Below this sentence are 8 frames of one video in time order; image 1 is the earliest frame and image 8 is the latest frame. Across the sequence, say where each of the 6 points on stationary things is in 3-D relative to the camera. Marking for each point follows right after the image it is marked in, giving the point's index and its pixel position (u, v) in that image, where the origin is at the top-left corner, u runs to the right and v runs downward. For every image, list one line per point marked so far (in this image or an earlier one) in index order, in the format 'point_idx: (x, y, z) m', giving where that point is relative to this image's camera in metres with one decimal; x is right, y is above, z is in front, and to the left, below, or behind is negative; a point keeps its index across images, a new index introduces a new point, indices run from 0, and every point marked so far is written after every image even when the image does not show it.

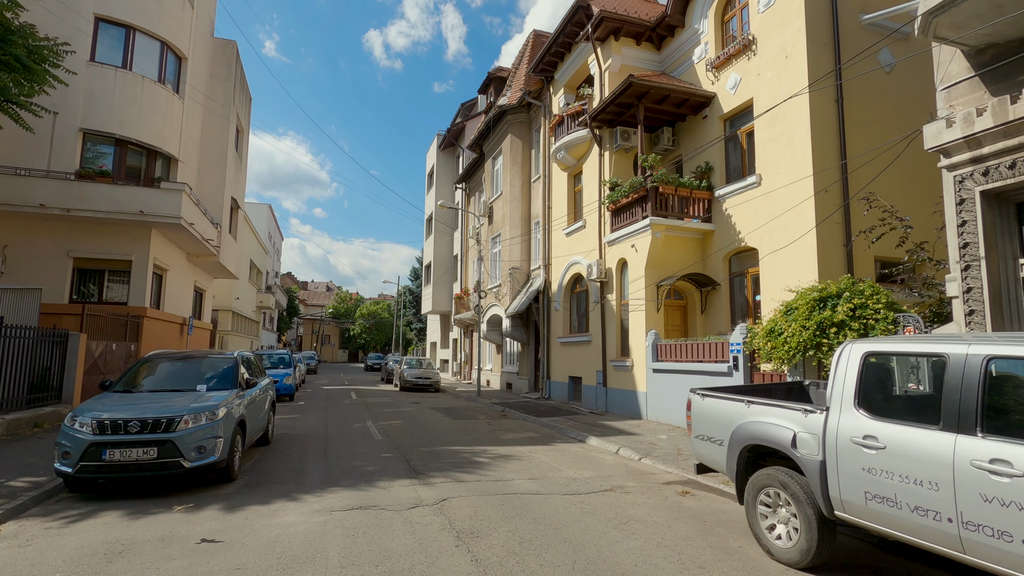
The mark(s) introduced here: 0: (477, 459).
0: (-0.6, -2.8, +8.6) m
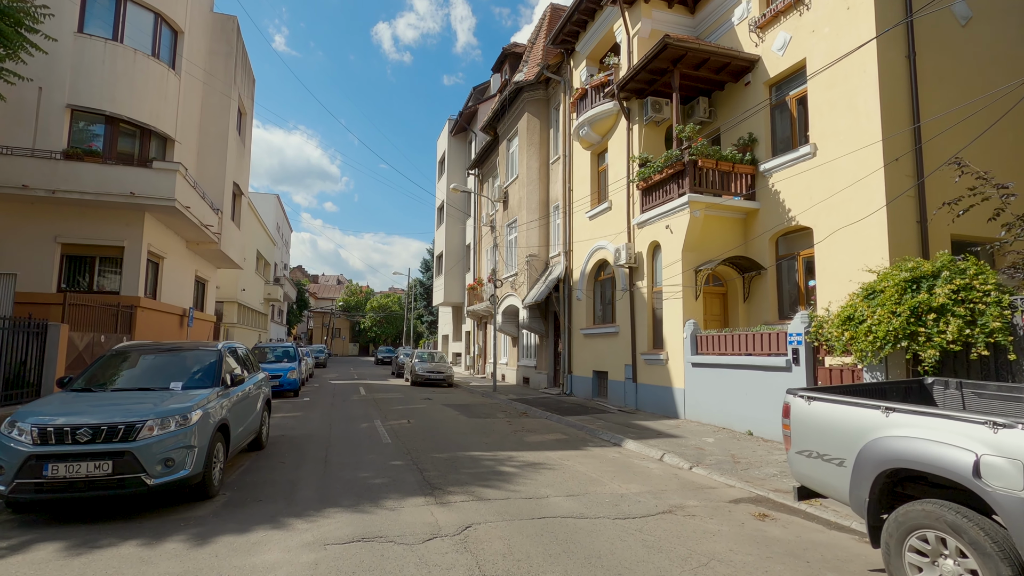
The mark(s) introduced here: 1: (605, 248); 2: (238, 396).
0: (-0.1, -2.5, +7.4) m
1: (+2.7, +1.2, +15.5) m
2: (-3.8, -1.5, +7.3) m
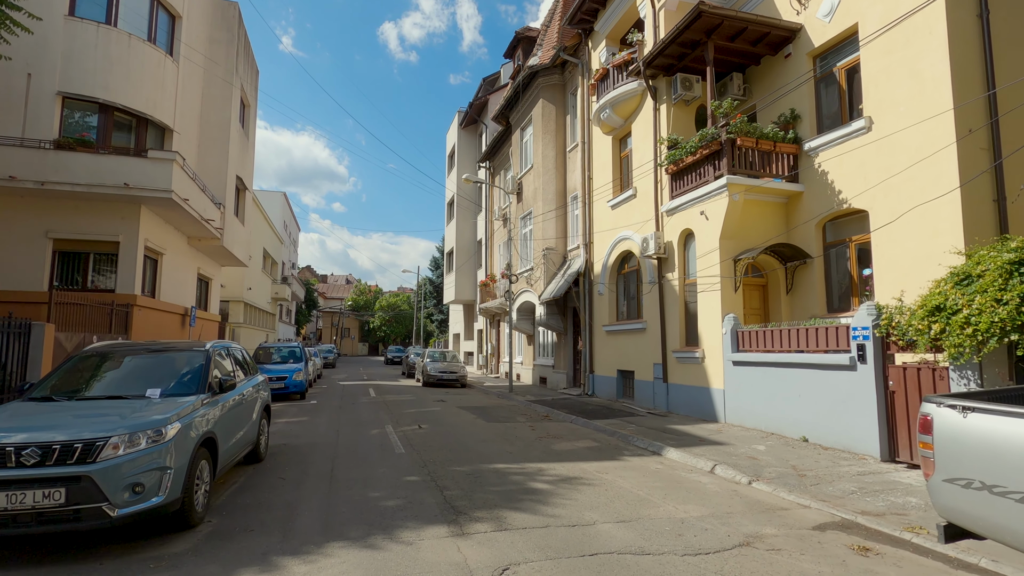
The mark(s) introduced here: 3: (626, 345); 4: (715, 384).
0: (+0.3, -2.4, +6.4) m
1: (+3.2, +1.4, +14.4) m
2: (-3.4, -1.4, +6.3) m
3: (+3.1, -1.6, +14.6) m
4: (+4.3, -2.0, +11.0) m
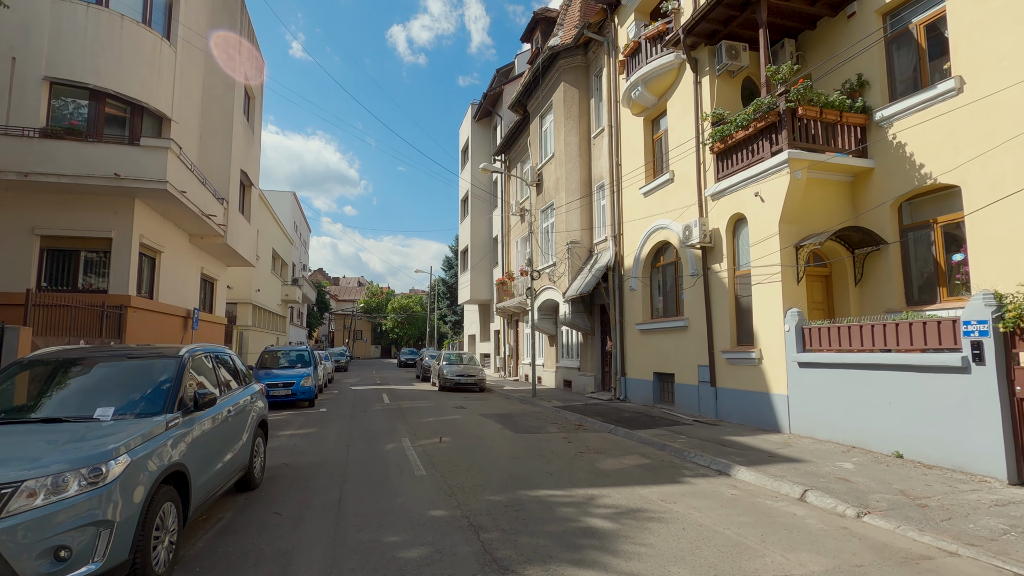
0: (+0.8, -2.3, +5.1) m
1: (+3.8, +1.5, +13.1) m
2: (-2.9, -1.3, +5.1) m
3: (+3.8, -1.4, +13.2) m
4: (+4.8, -1.9, +9.6) m
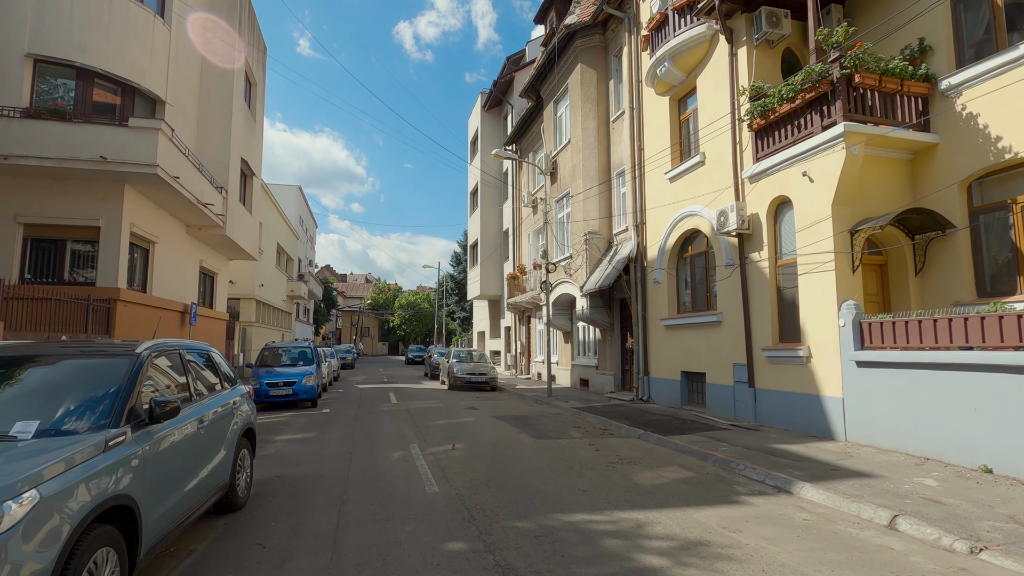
0: (+1.0, -2.1, +4.1) m
1: (+4.2, +1.7, +12.0) m
2: (-2.6, -1.2, +4.2) m
3: (+4.2, -1.2, +12.2) m
4: (+5.2, -1.7, +8.6) m
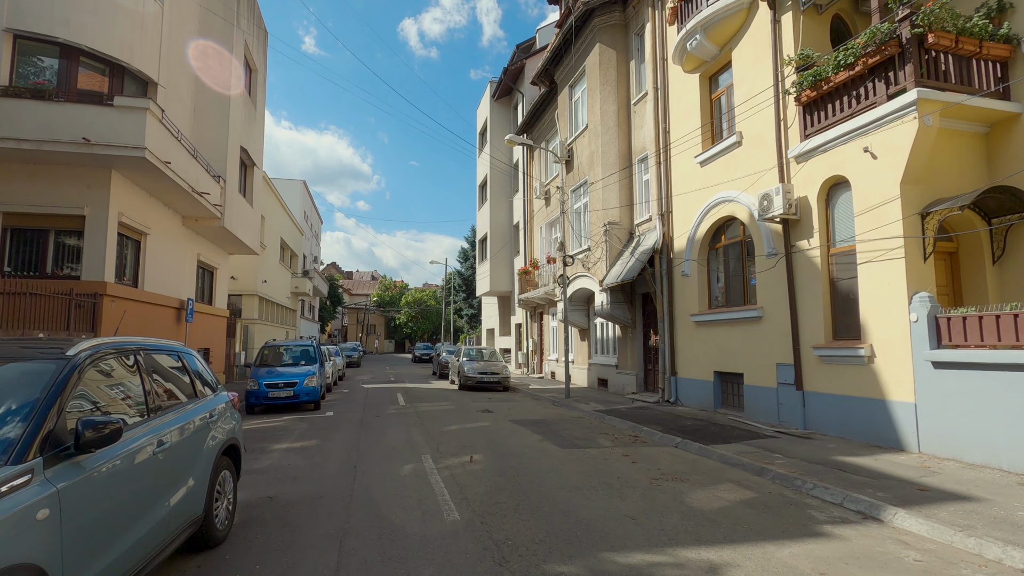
0: (+1.3, -2.0, +3.1) m
1: (+4.6, +1.9, +11.0) m
2: (-2.3, -1.1, +3.2) m
3: (+4.6, -1.1, +11.2) m
4: (+5.5, -1.6, +7.6) m
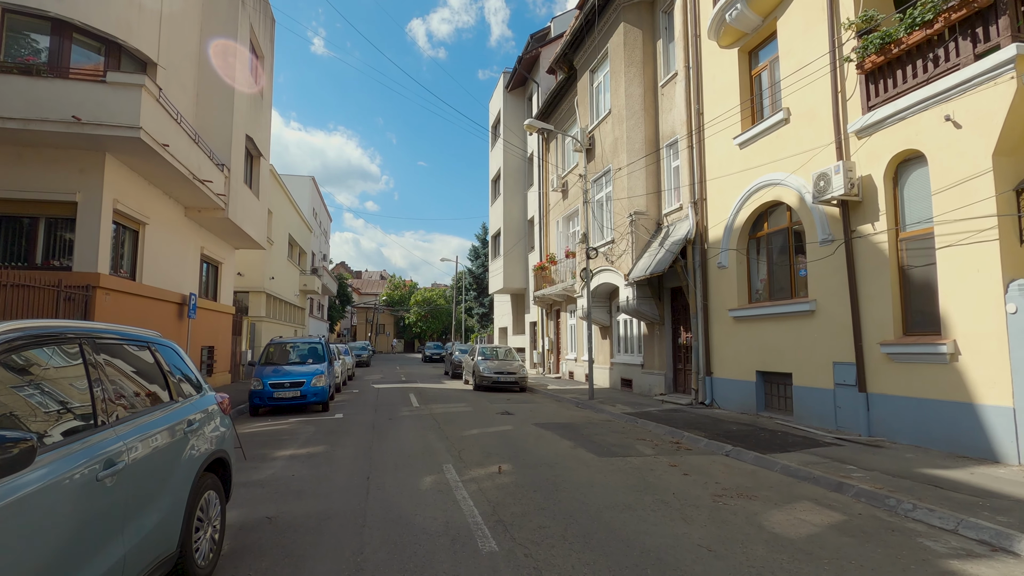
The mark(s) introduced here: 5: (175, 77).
0: (+1.7, -1.8, +2.2) m
1: (+5.1, +2.0, +10.0) m
2: (-2.0, -0.9, +2.4) m
3: (+5.0, -0.9, +10.2) m
4: (+6.0, -1.4, +6.6) m
5: (-8.6, +5.4, +13.5) m
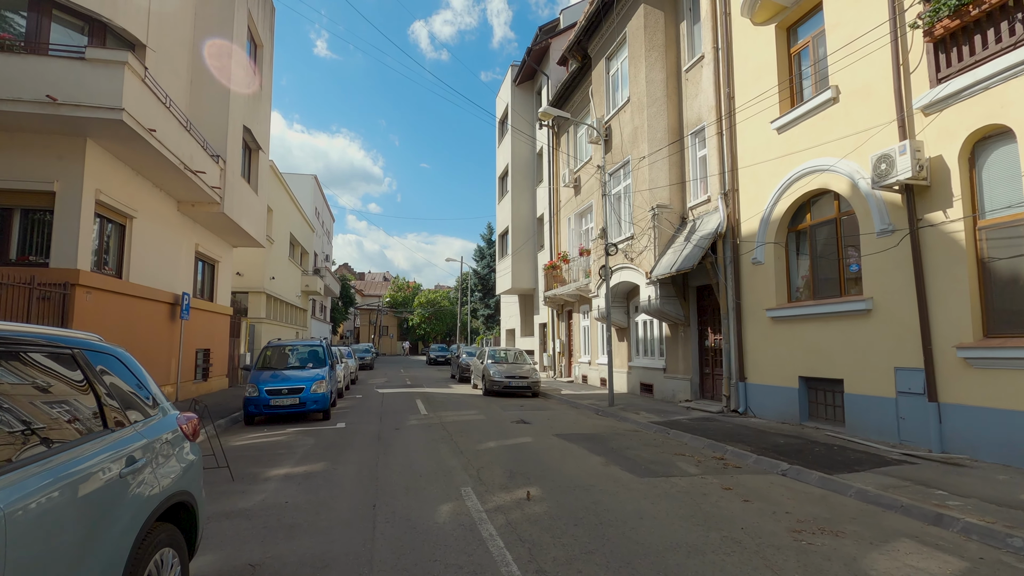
0: (+2.0, -1.8, +1.2) m
1: (+5.4, +2.1, +9.1) m
2: (-1.7, -0.8, +1.4) m
3: (+5.4, -0.9, +9.2) m
4: (+6.3, -1.3, +5.6) m
5: (-8.3, +5.4, +12.6) m
